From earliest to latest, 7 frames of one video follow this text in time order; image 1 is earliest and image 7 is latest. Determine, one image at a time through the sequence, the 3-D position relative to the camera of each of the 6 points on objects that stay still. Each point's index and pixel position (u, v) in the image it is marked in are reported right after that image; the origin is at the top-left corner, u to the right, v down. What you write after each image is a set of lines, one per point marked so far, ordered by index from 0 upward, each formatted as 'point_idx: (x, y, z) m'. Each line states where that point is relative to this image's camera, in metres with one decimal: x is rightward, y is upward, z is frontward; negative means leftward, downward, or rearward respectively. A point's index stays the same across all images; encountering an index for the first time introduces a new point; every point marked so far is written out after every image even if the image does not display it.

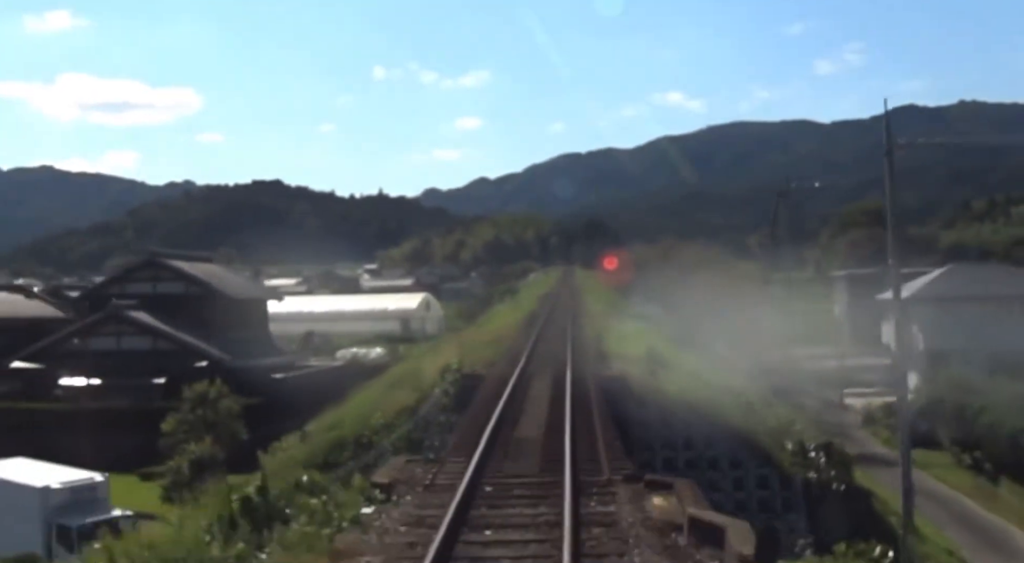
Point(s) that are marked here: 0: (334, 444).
0: (-1.6, -1.2, +12.7) m
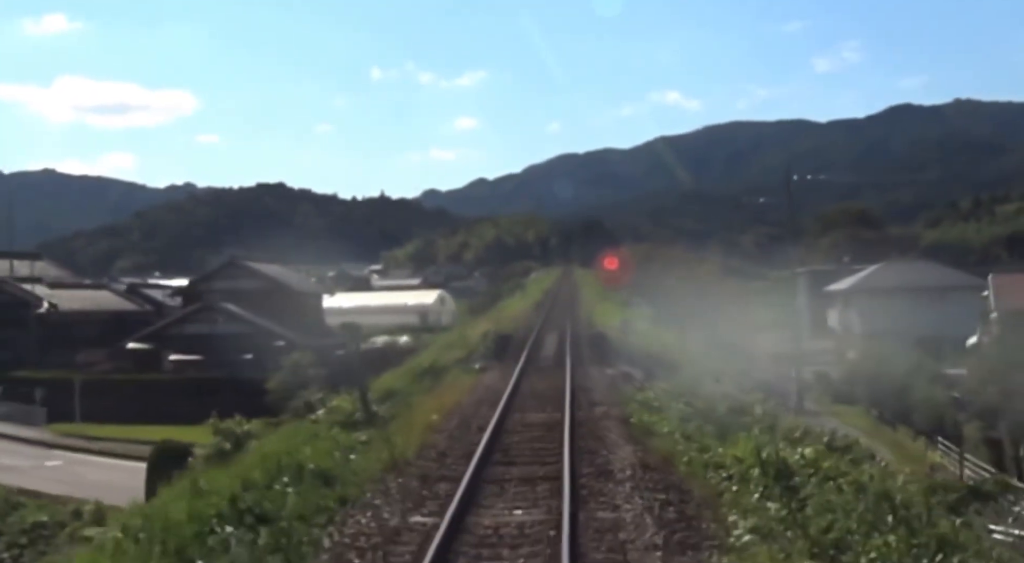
0: (-1.3, -1.1, +18.1) m
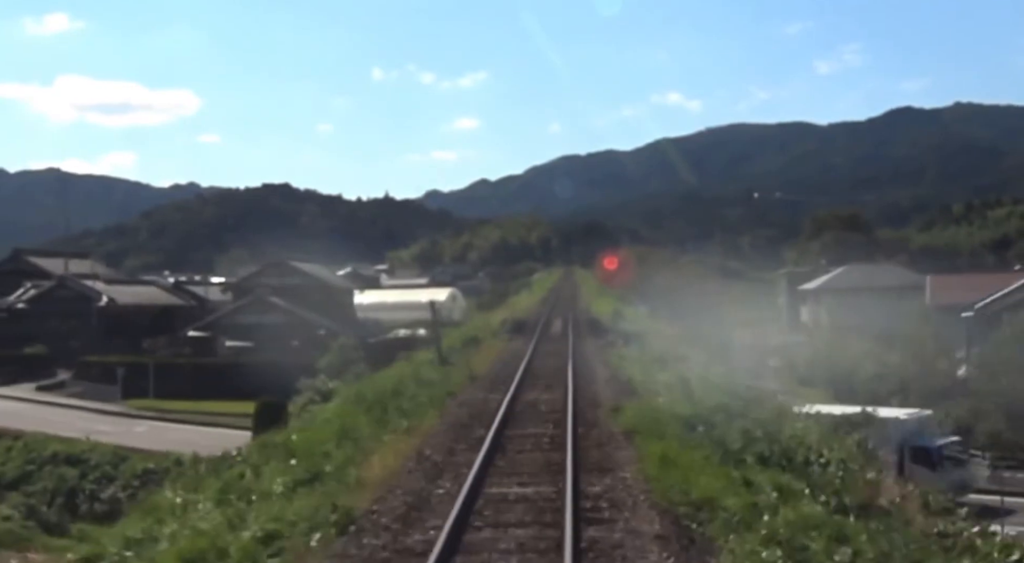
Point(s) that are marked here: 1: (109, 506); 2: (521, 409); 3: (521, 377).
0: (-1.1, -1.1, +22.0) m
1: (-6.0, -3.3, +19.3) m
2: (+0.1, -1.4, +16.1) m
3: (+0.2, -1.3, +19.3) m
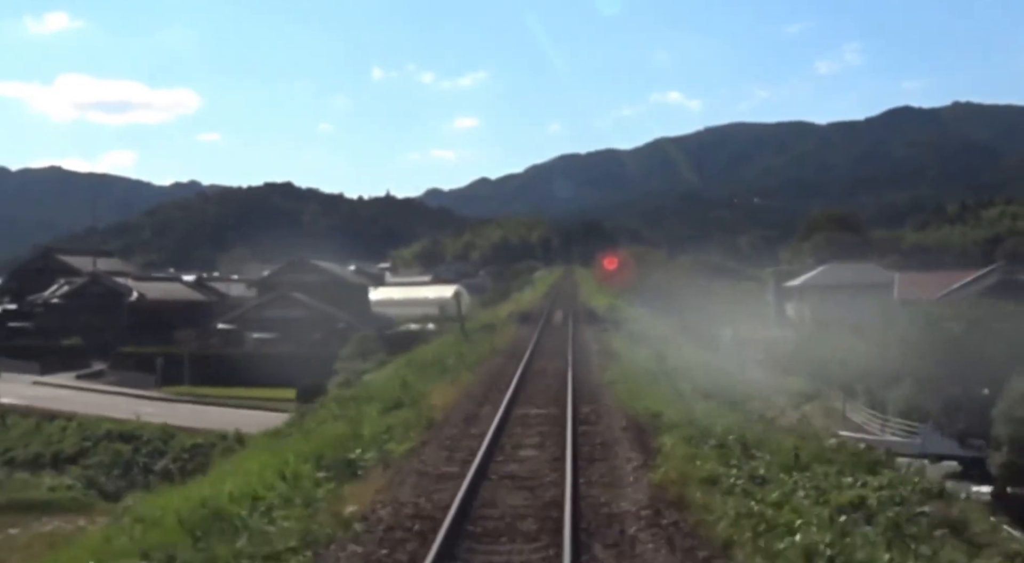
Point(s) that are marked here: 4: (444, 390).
0: (-1.0, -1.0, +24.5) m
1: (-5.9, -3.2, +21.8) m
2: (+0.2, -1.3, +18.6) m
3: (+0.3, -1.2, +21.8) m
4: (-0.8, -1.3, +16.4) m
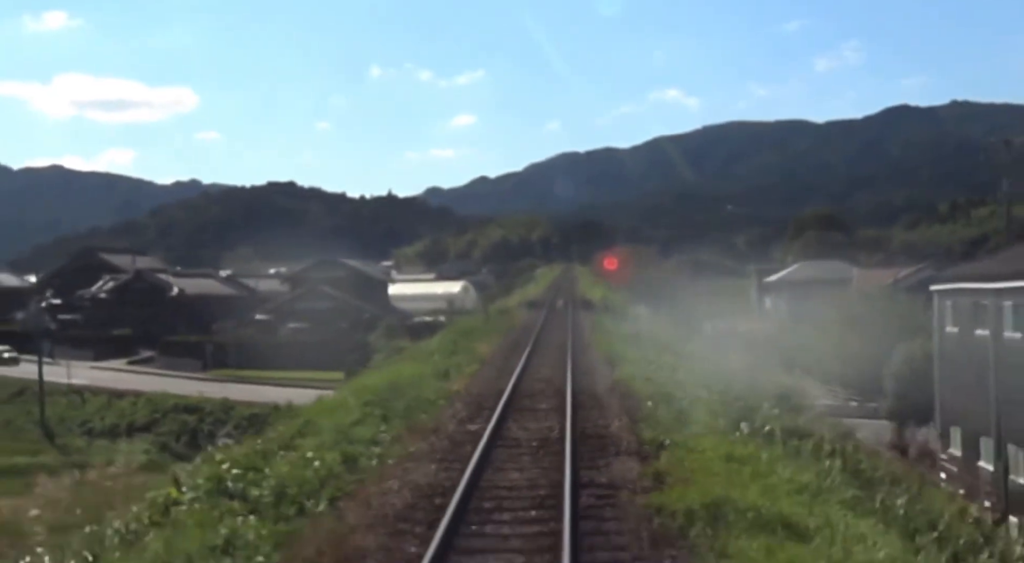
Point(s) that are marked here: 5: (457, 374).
0: (-0.9, -0.9, +28.5) m
1: (-5.7, -3.1, +25.9) m
2: (+0.4, -1.2, +22.6) m
3: (+0.5, -1.1, +25.8) m
4: (-0.6, -1.2, +20.4) m
5: (-0.8, -1.3, +18.2) m
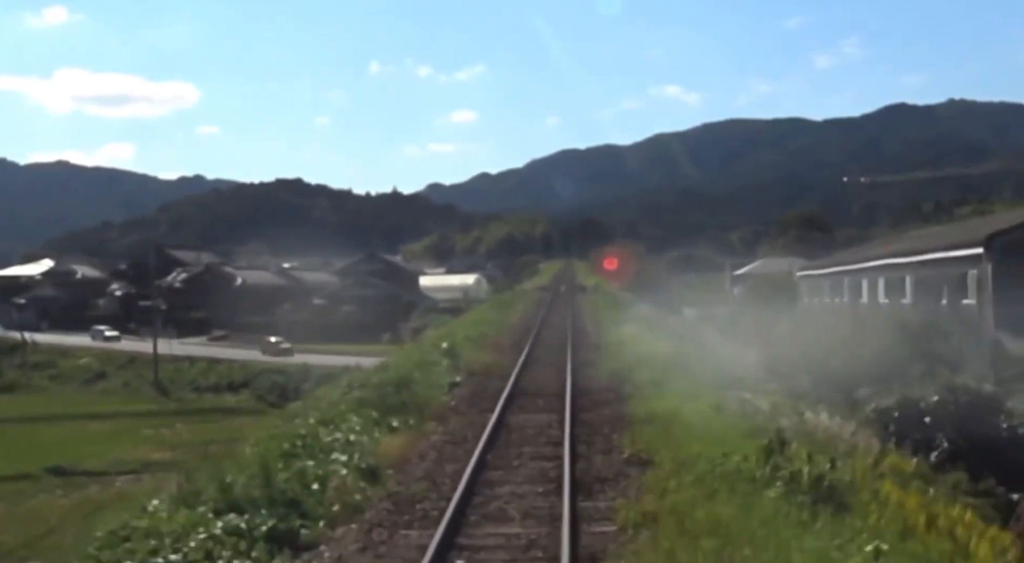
0: (-0.5, -0.6, +36.7) m
1: (-5.3, -2.9, +34.0) m
2: (+0.7, -1.0, +30.8) m
3: (+0.8, -0.9, +33.9) m
4: (-0.3, -1.0, +28.6) m
5: (-0.4, -1.1, +26.4) m
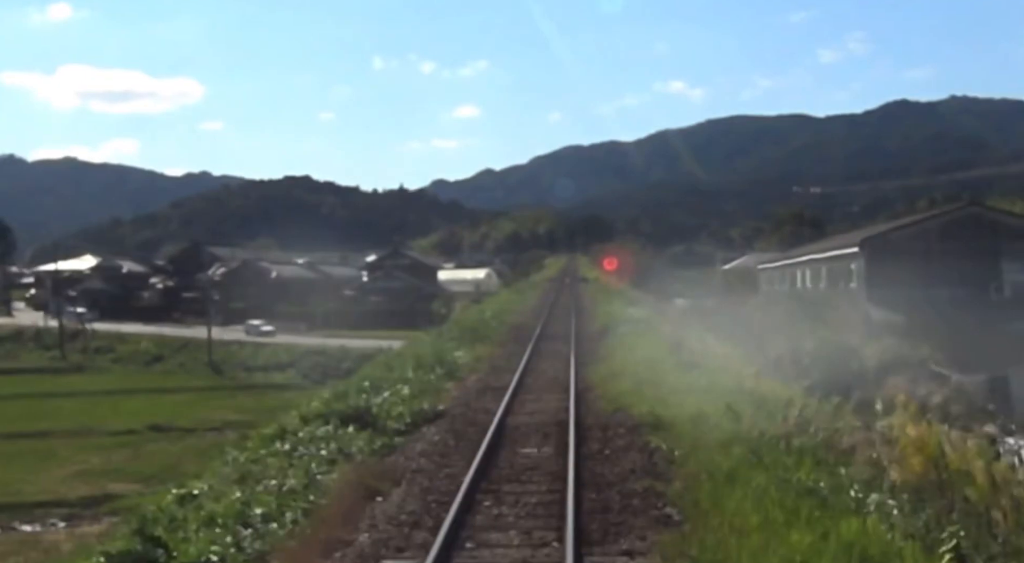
0: (-0.1, -0.4, +41.9) m
1: (-5.0, -2.7, +39.2) m
2: (+1.1, -0.8, +36.0) m
3: (+1.2, -0.7, +39.1) m
4: (+0.1, -0.8, +33.8) m
5: (-0.1, -0.9, +31.6) m
